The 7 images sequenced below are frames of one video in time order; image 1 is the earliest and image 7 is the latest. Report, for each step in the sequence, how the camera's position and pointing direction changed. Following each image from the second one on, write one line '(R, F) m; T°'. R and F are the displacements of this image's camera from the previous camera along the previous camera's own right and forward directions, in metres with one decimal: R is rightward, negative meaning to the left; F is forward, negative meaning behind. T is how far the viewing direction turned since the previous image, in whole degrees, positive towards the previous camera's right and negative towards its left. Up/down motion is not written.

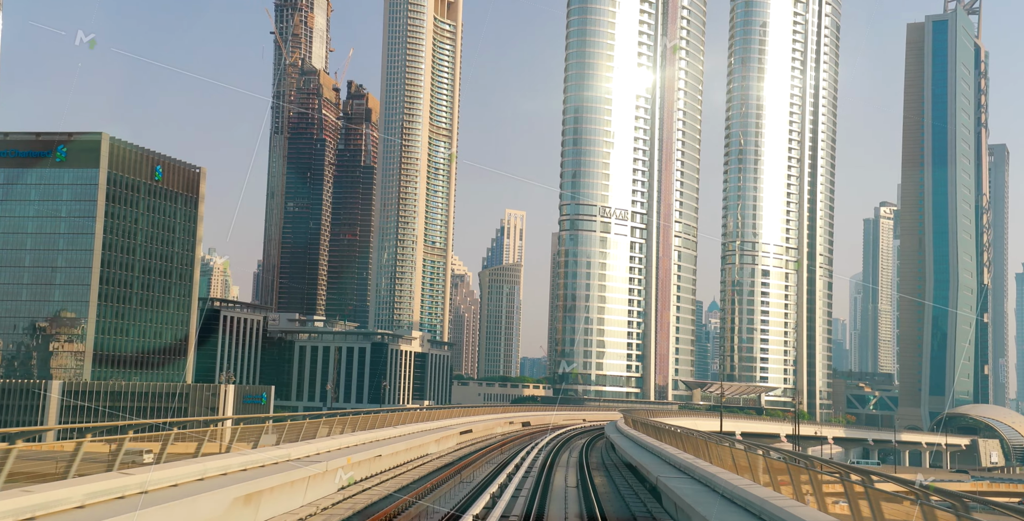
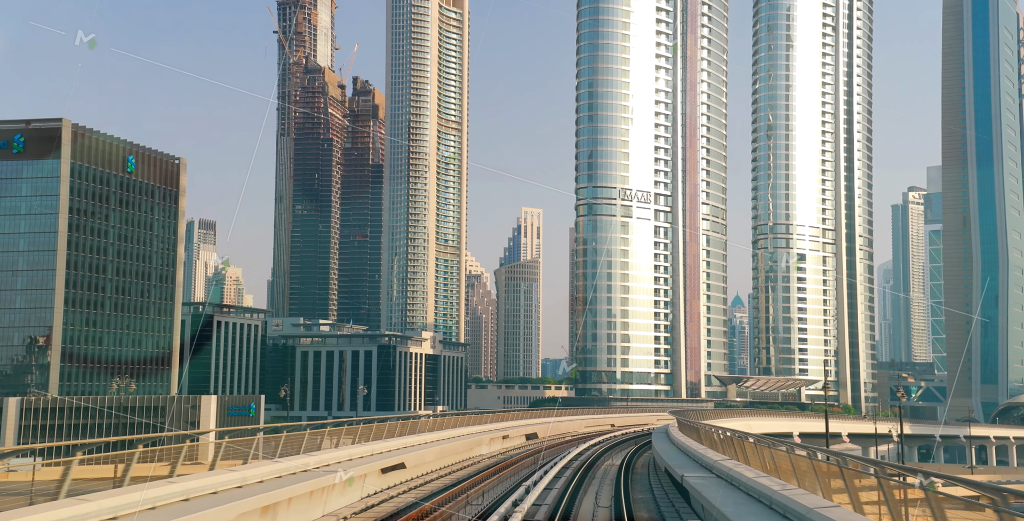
(+0.9, +13.8) m; -1°
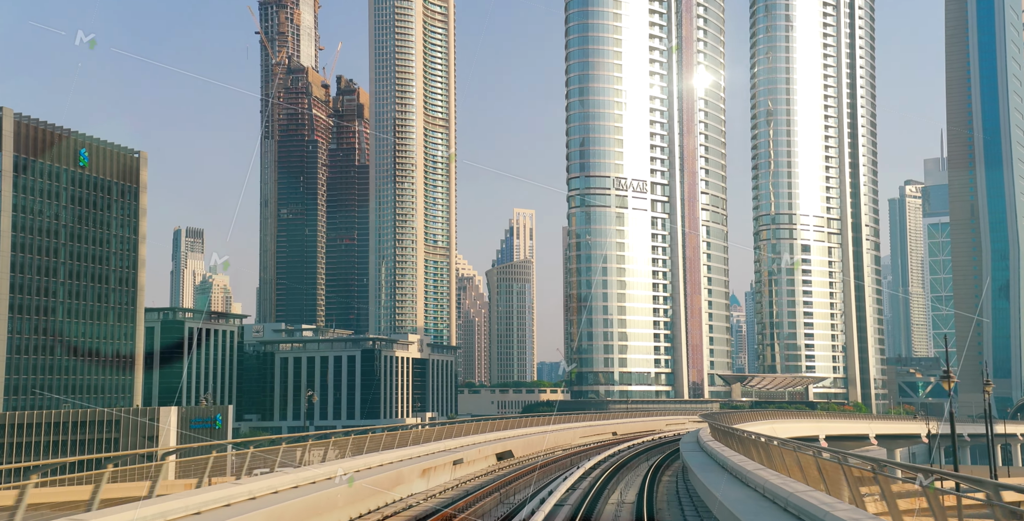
(+0.8, +9.3) m; 0°
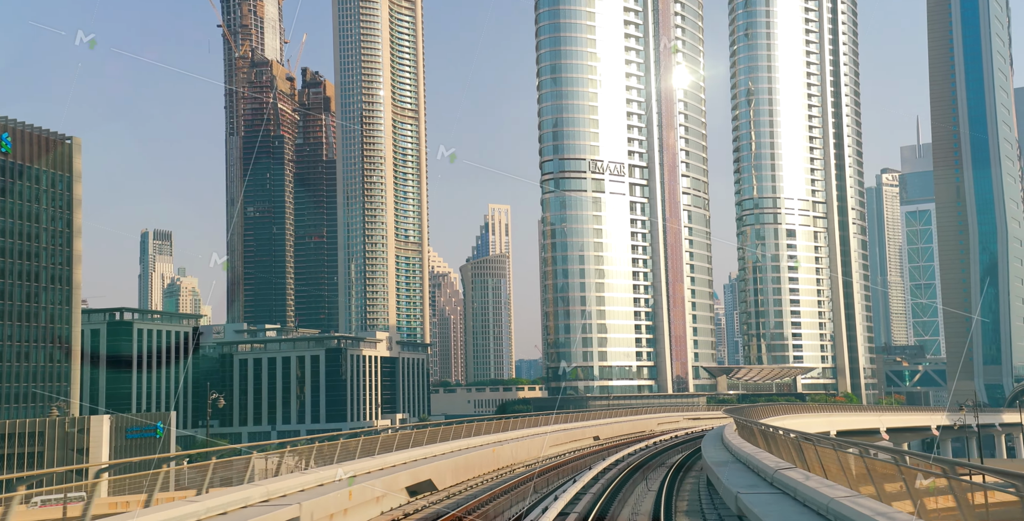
(+0.9, +8.8) m; +1°
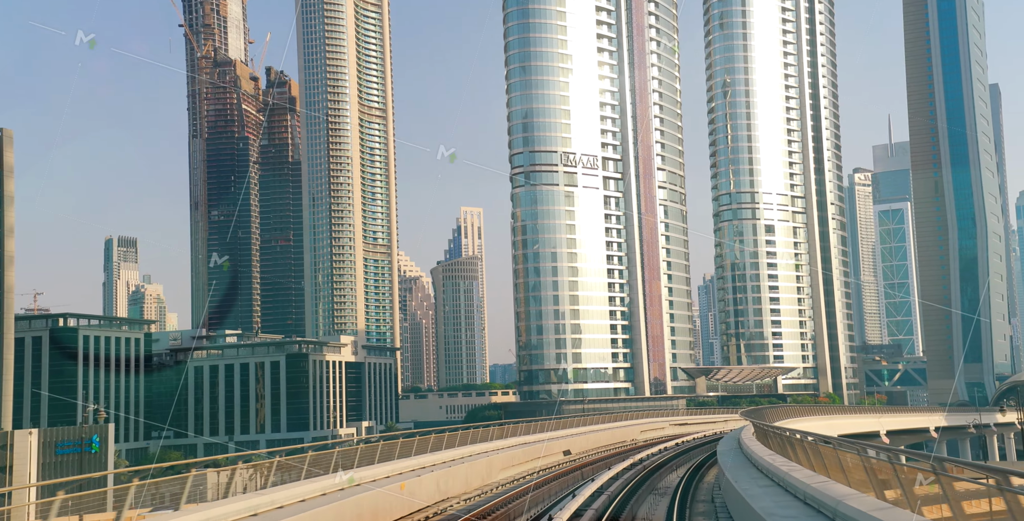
(+0.7, +6.6) m; +2°
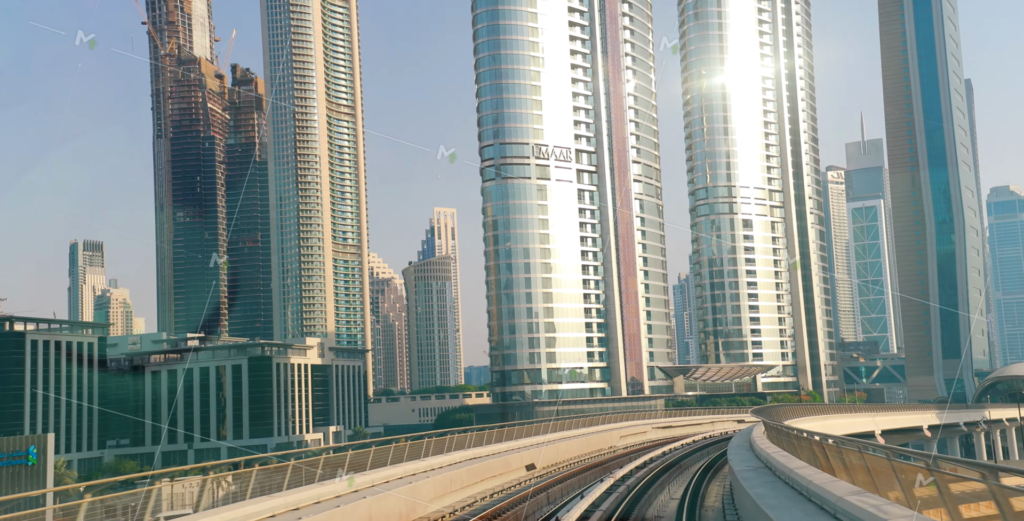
(+0.5, +4.9) m; +2°
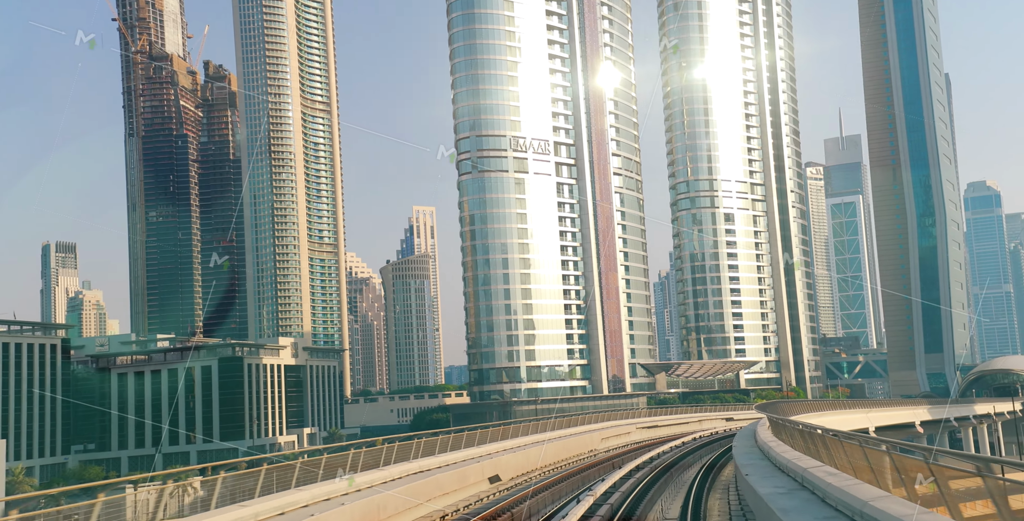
(+0.3, +3.3) m; +1°
